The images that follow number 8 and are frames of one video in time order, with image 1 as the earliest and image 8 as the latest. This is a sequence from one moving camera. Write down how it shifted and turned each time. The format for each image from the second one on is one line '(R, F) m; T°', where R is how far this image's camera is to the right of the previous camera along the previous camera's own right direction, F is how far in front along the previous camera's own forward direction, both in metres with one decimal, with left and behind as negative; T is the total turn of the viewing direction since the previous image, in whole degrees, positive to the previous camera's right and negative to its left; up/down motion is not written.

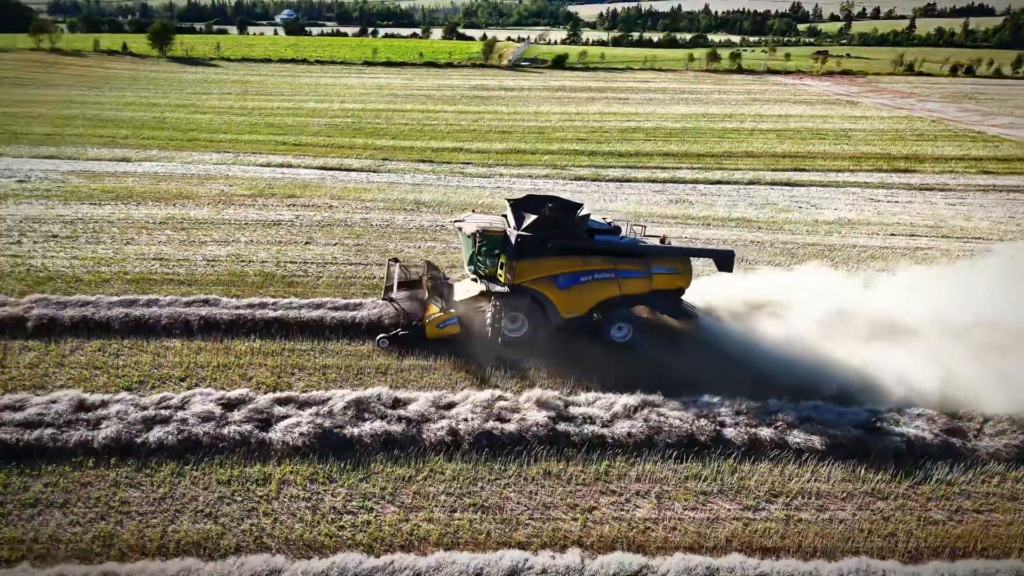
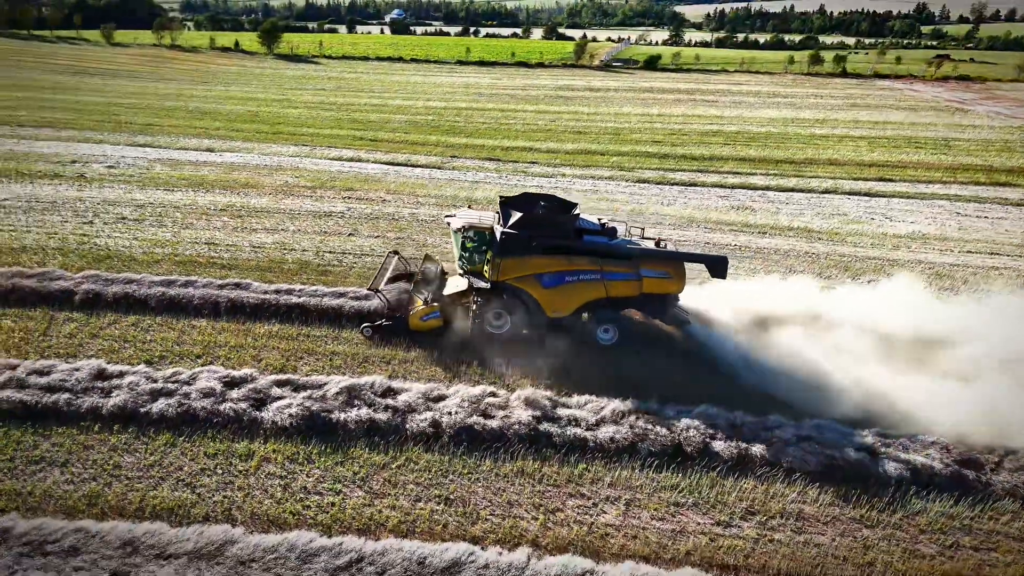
(+1.2, 0.0) m; -7°
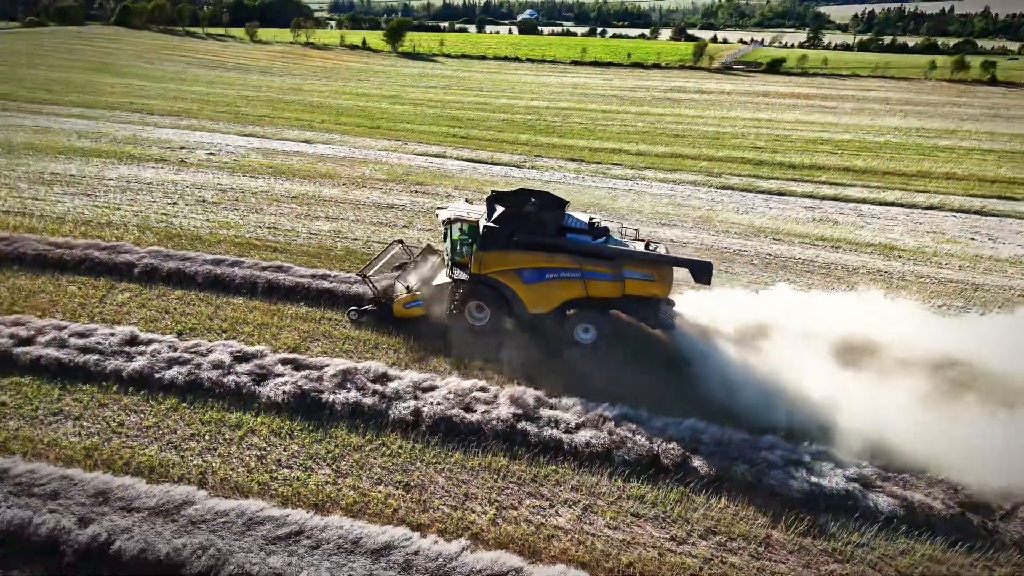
(+1.6, +0.1) m; -9°
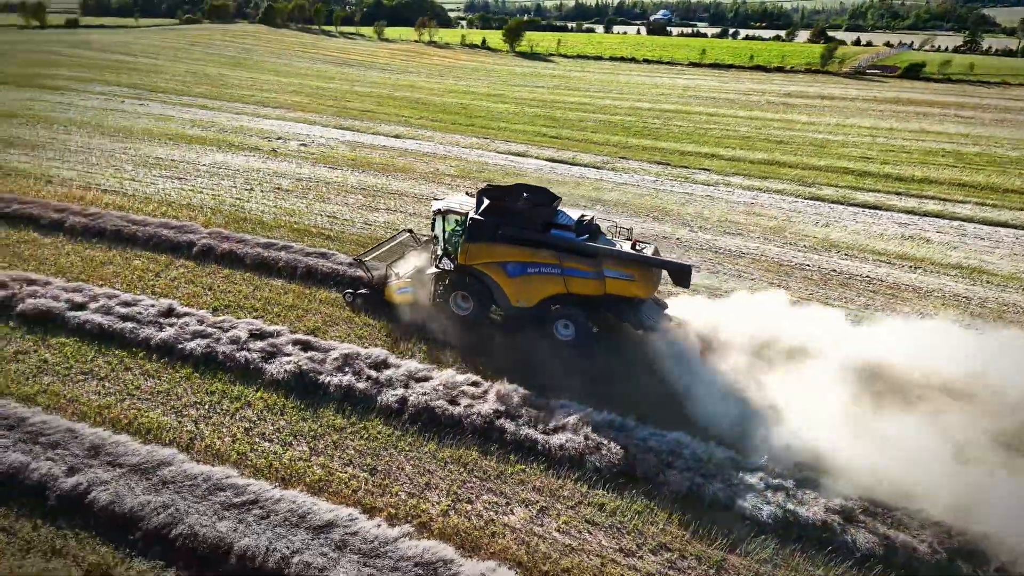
(+1.6, +0.1) m; -9°
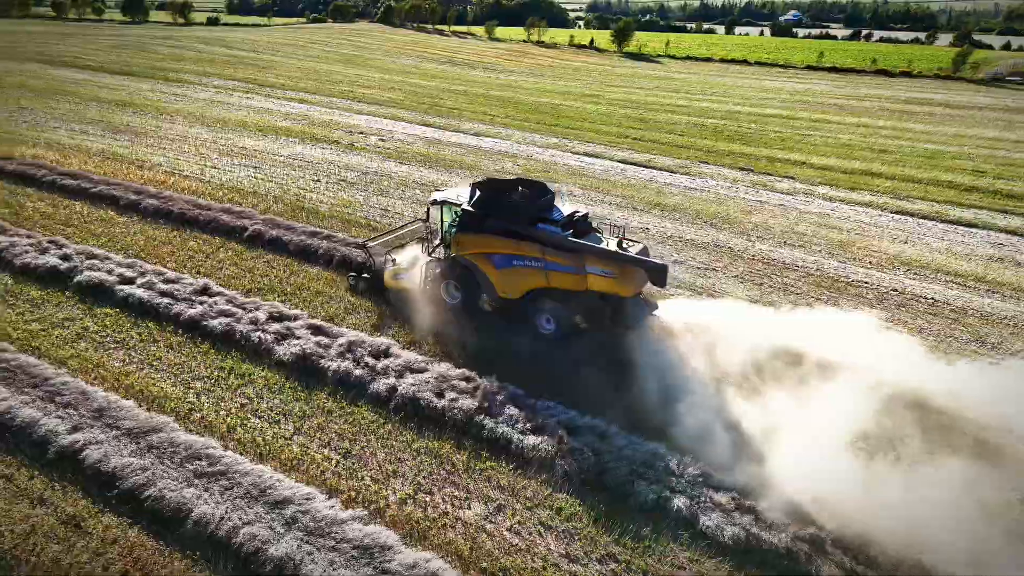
(+1.5, +0.1) m; -8°
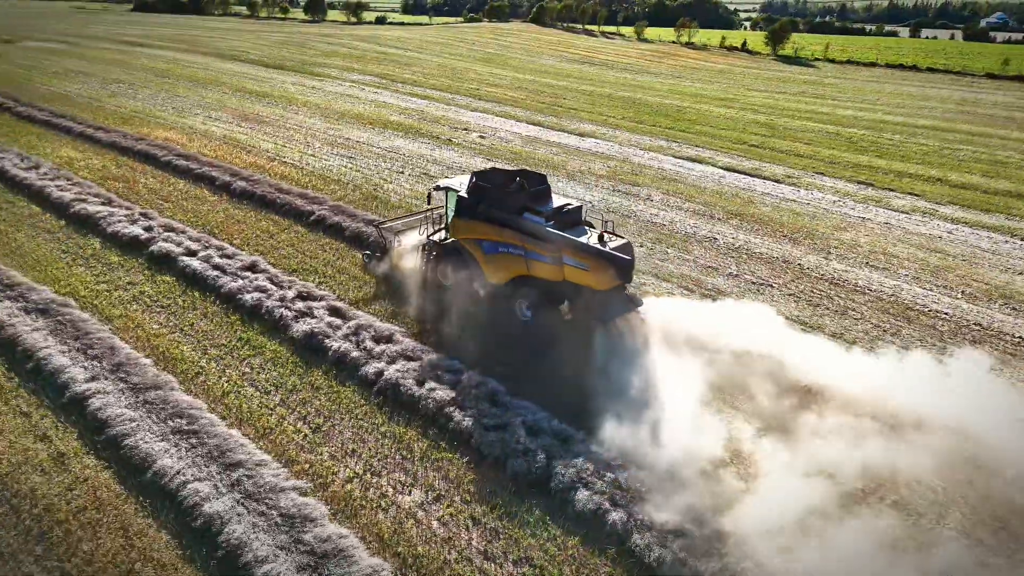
(+2.0, +0.2) m; -11°
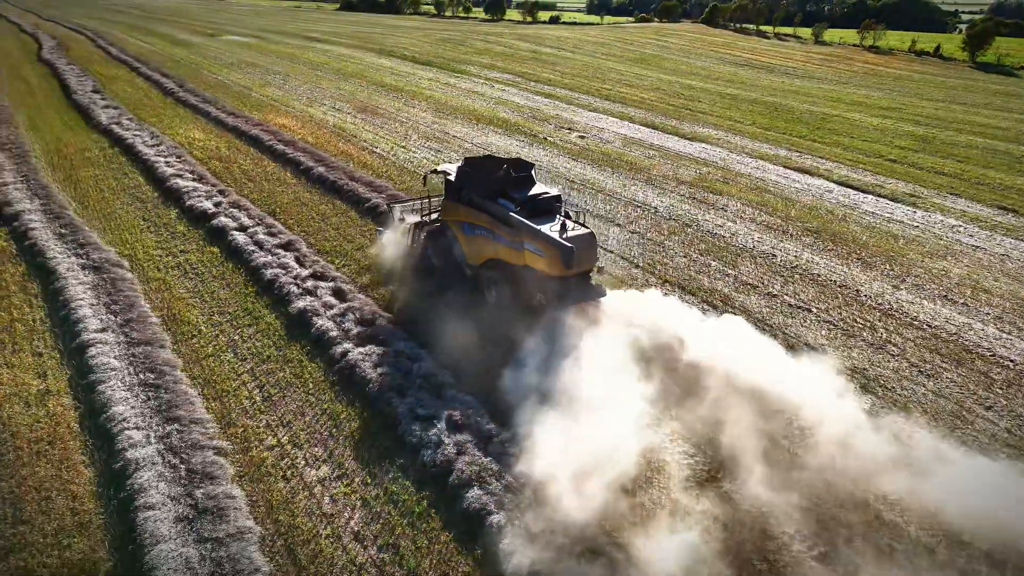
(+2.7, +0.3) m; -13°
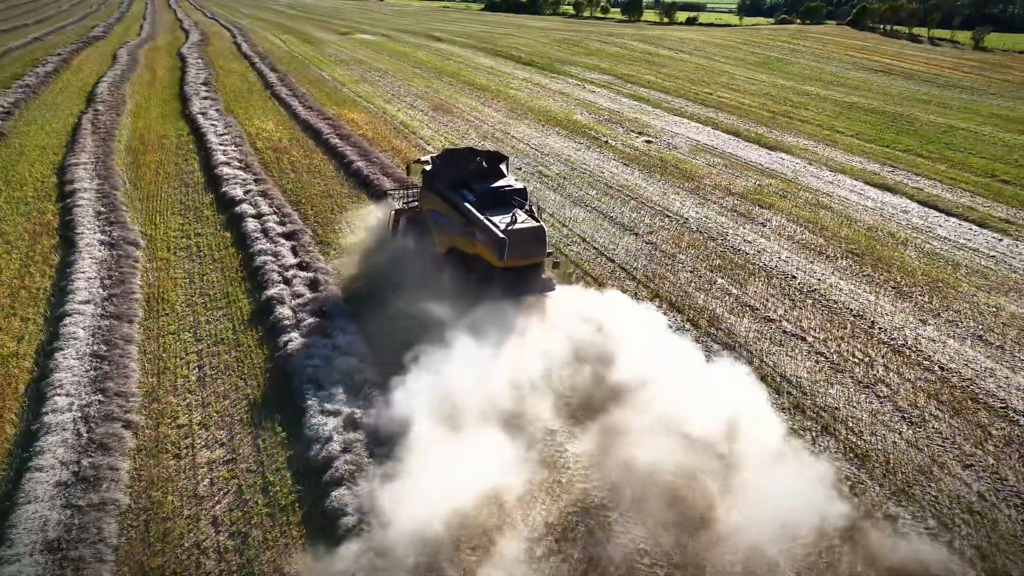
(+2.7, +0.4) m; -10°
